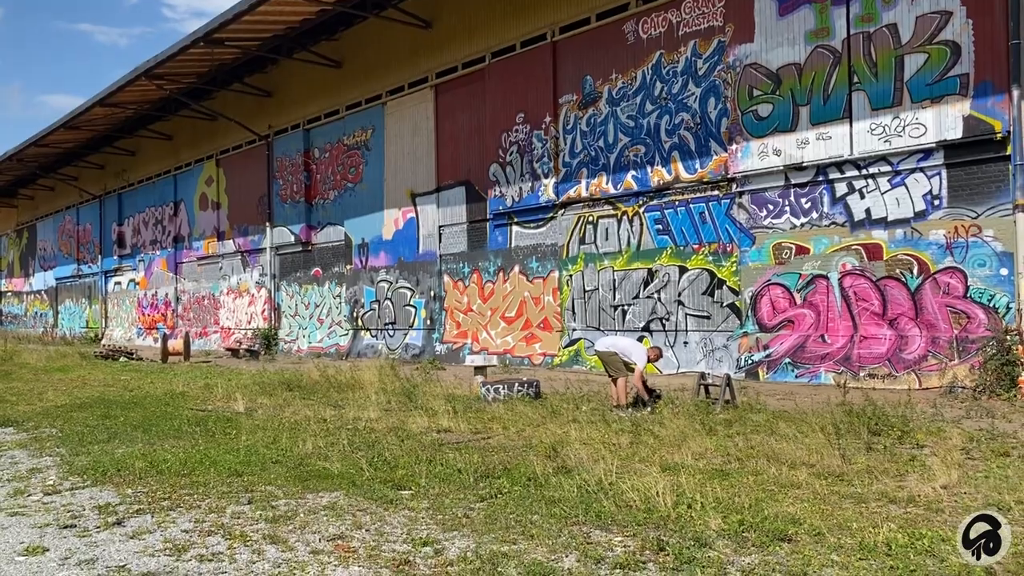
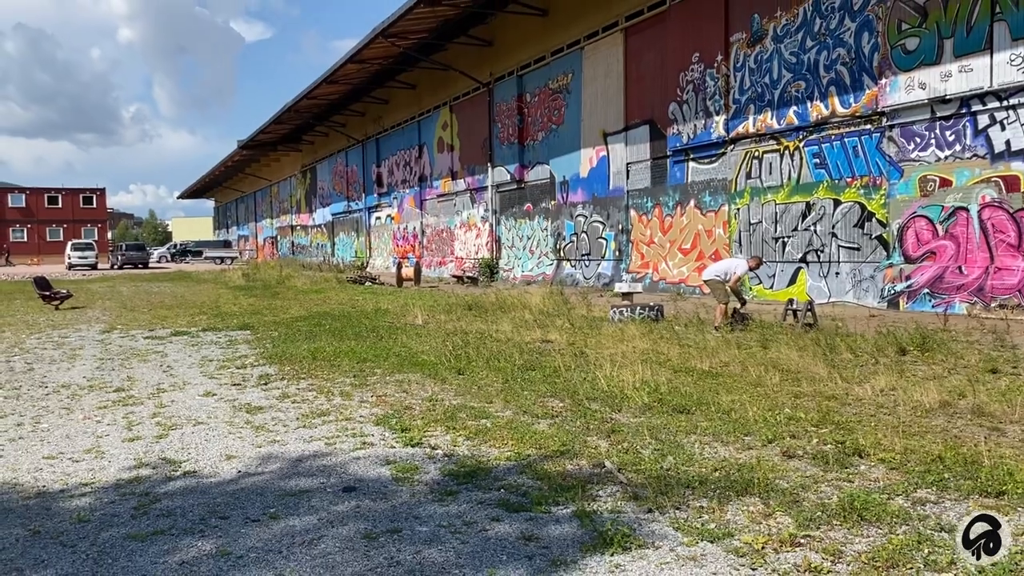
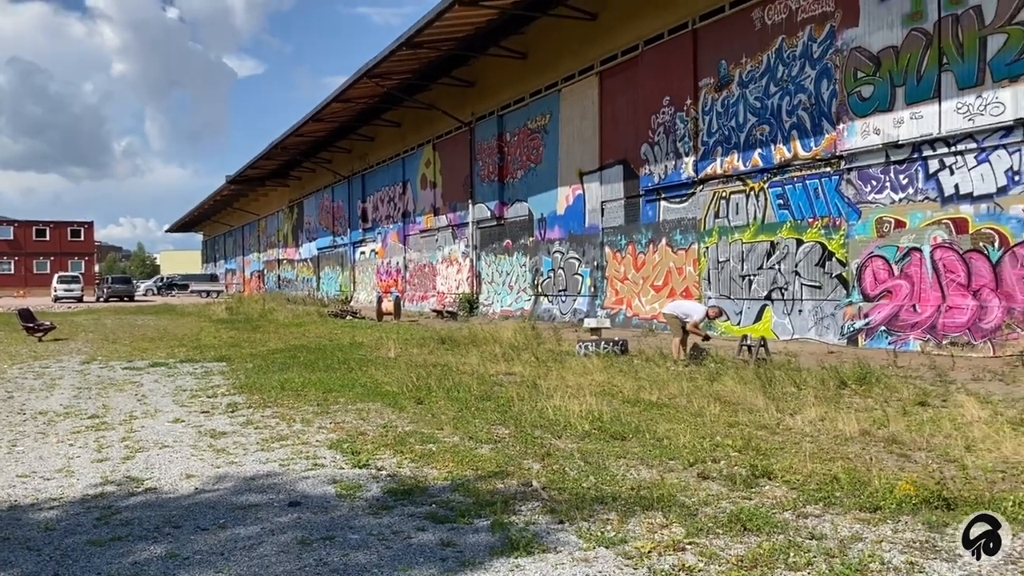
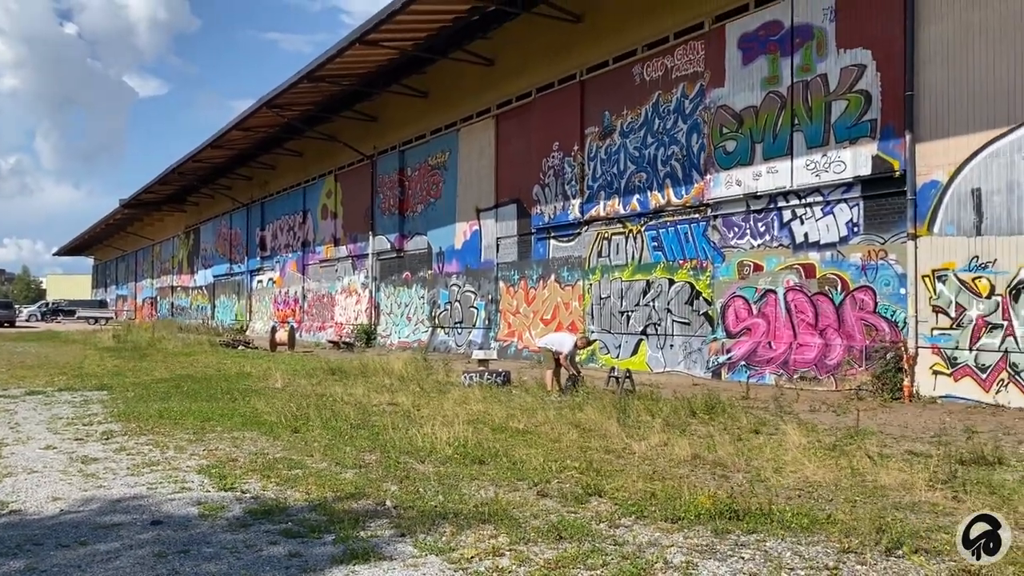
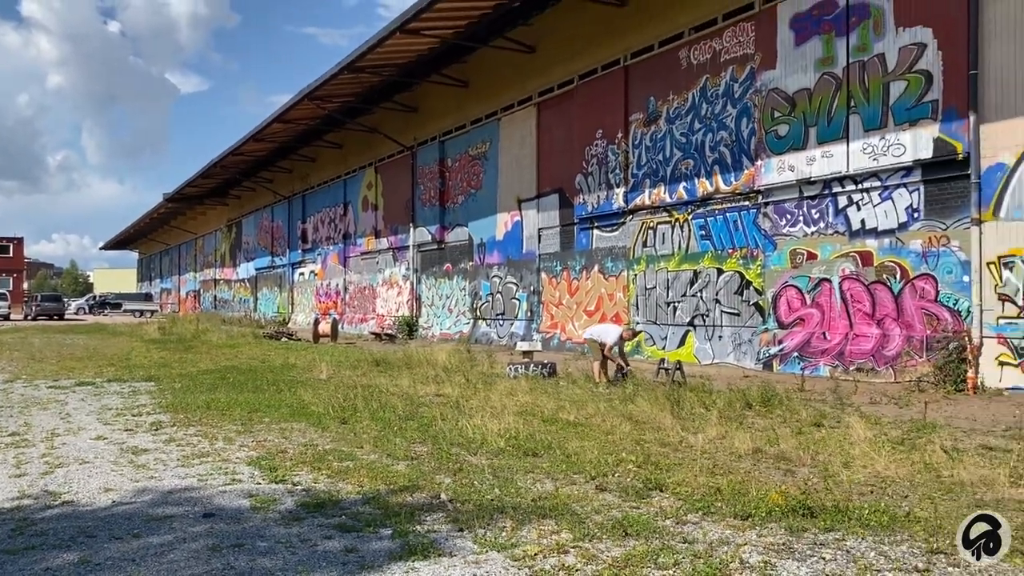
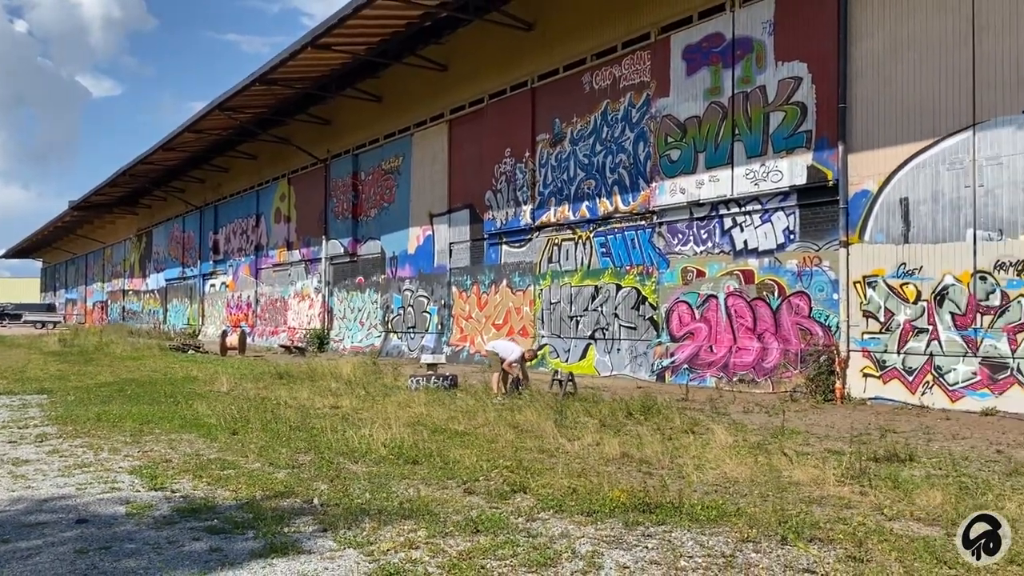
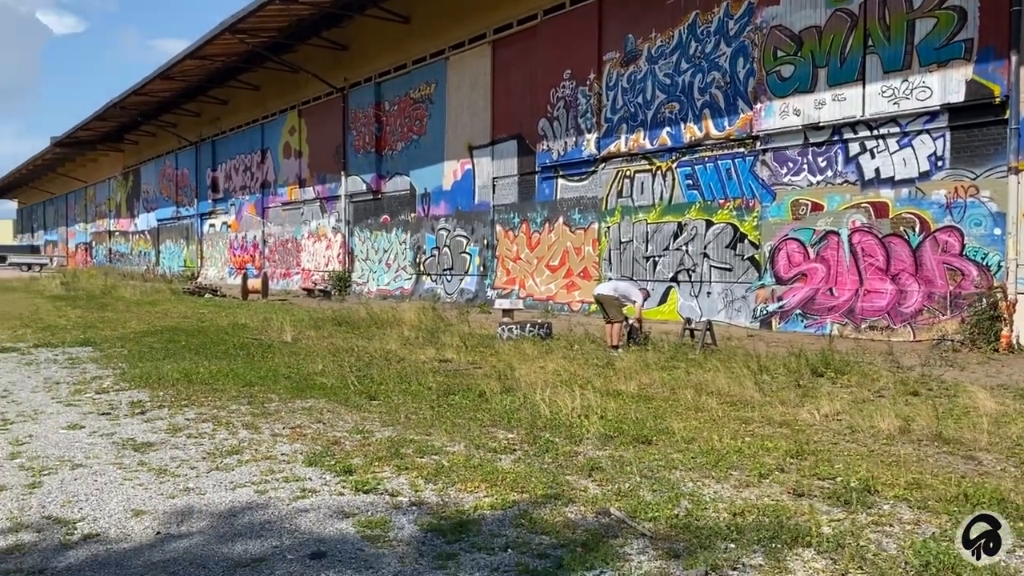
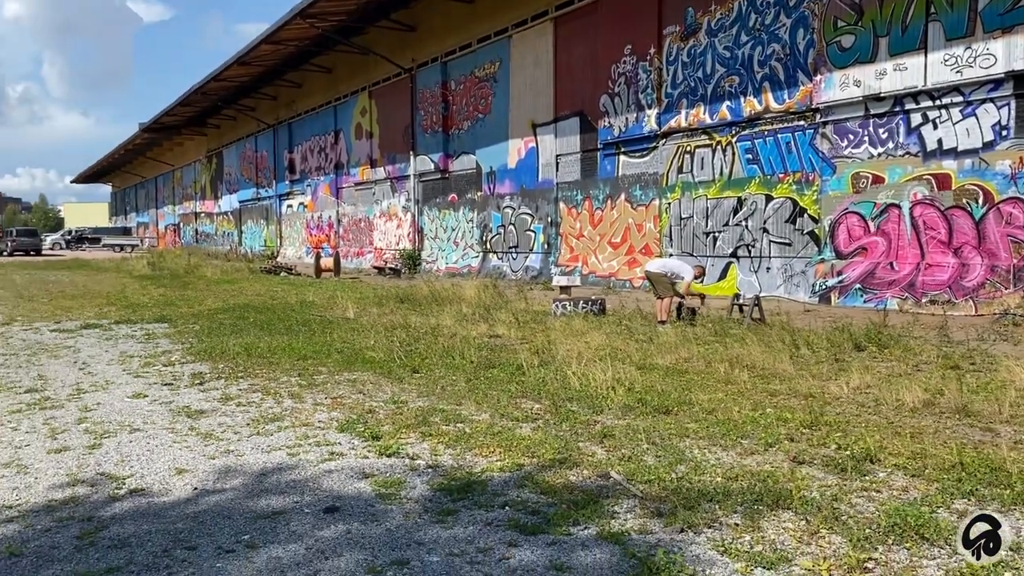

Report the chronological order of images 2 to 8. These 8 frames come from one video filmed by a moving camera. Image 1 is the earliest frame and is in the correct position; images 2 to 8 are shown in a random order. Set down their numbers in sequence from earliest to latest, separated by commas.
7, 8, 2, 3, 5, 4, 6
